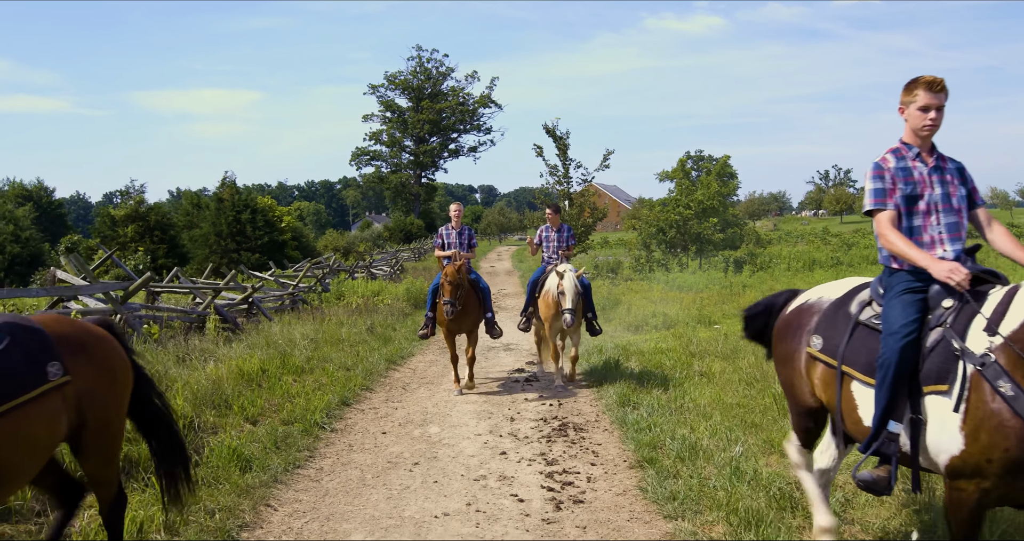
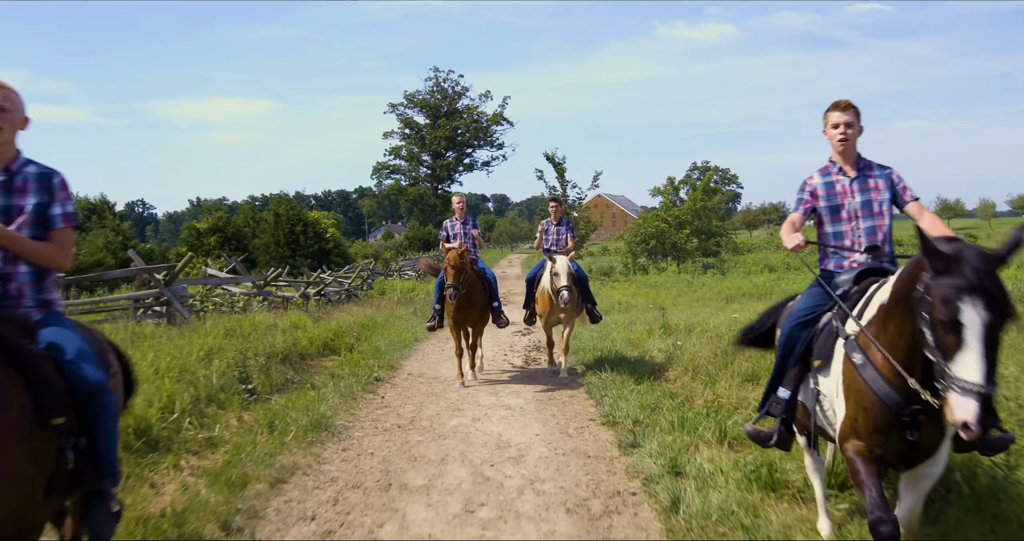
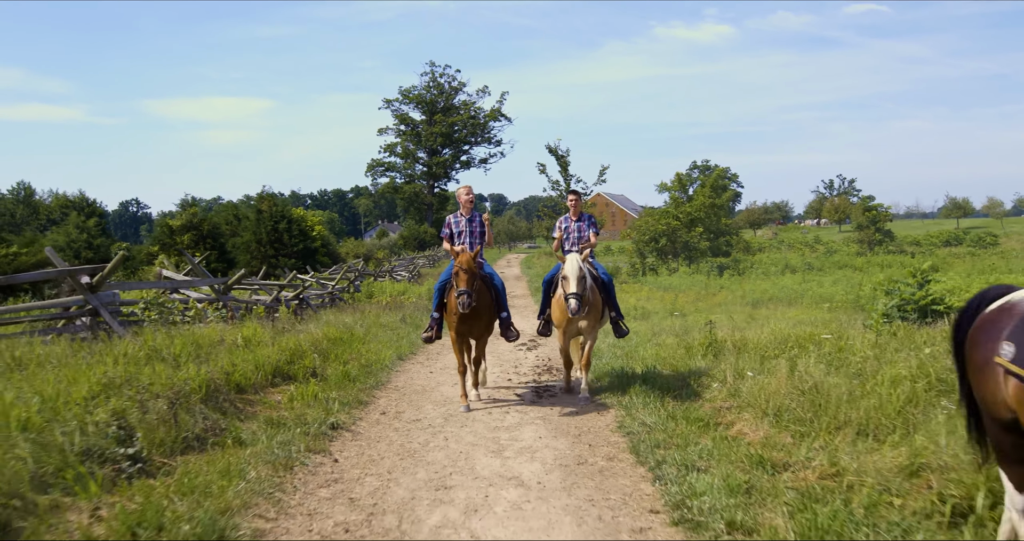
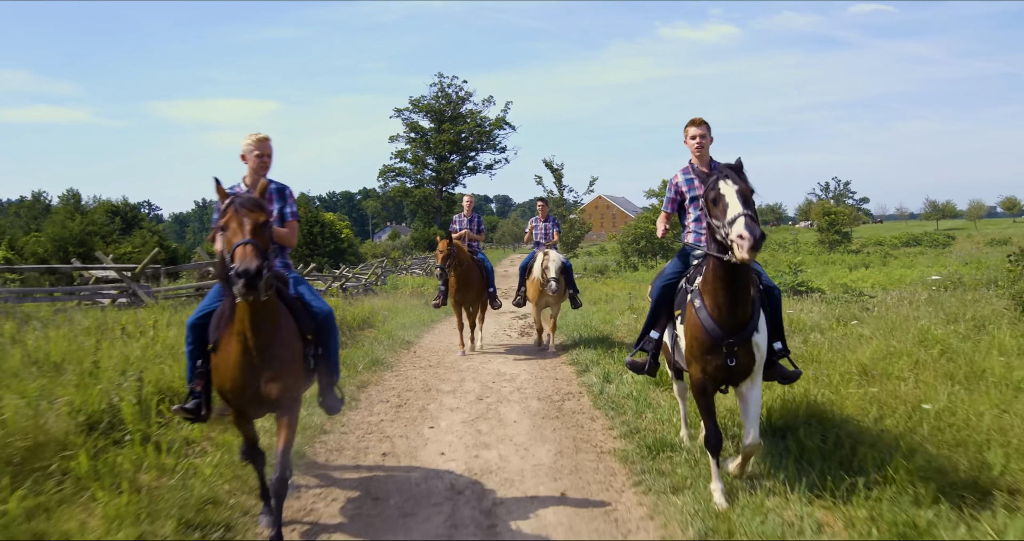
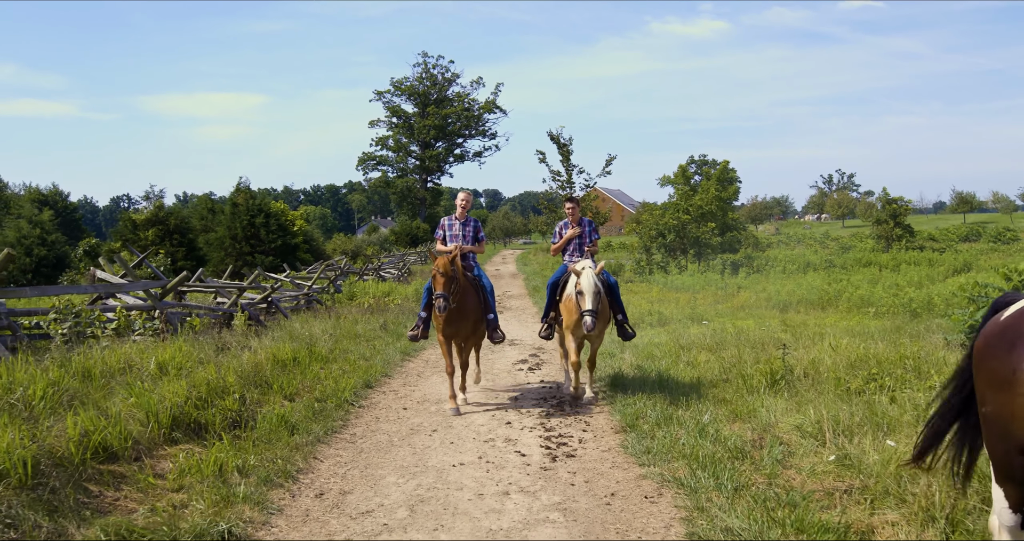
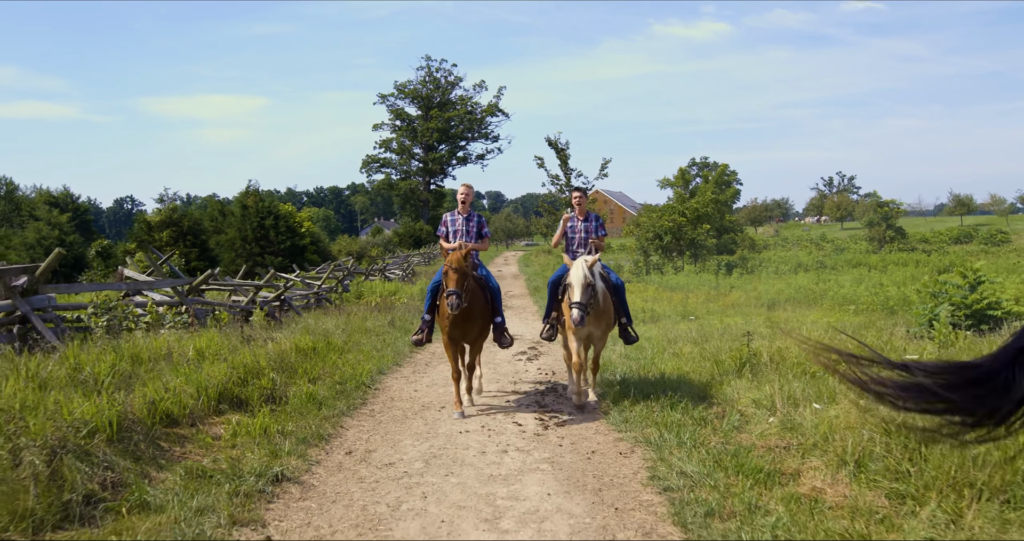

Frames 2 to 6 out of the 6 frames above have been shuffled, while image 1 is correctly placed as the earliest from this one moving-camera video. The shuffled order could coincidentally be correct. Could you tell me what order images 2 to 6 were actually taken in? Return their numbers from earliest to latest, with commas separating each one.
5, 6, 3, 2, 4
